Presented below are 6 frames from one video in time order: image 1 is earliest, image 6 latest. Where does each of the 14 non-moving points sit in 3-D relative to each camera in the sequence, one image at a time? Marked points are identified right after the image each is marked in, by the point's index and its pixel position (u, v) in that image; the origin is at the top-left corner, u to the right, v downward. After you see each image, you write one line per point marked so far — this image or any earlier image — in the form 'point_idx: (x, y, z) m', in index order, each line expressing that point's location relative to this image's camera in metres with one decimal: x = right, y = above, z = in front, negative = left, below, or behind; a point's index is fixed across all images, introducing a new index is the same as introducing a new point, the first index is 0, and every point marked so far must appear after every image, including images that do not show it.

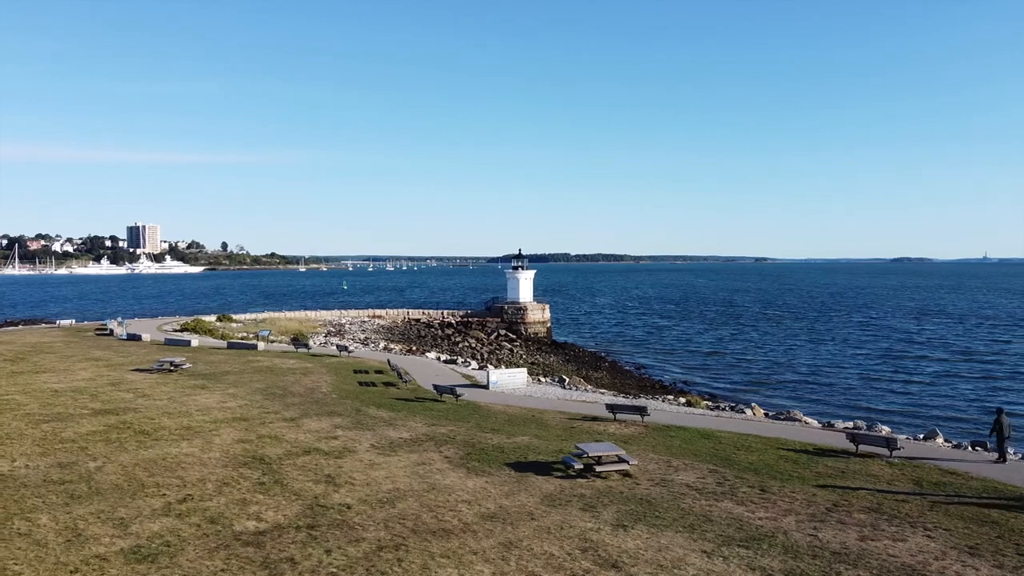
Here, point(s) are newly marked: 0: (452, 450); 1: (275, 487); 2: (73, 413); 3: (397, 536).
0: (-1.3, -3.6, +15.2) m
1: (-4.2, -3.5, +12.2) m
2: (-11.3, -3.2, +17.8) m
3: (-1.7, -3.6, +10.0) m
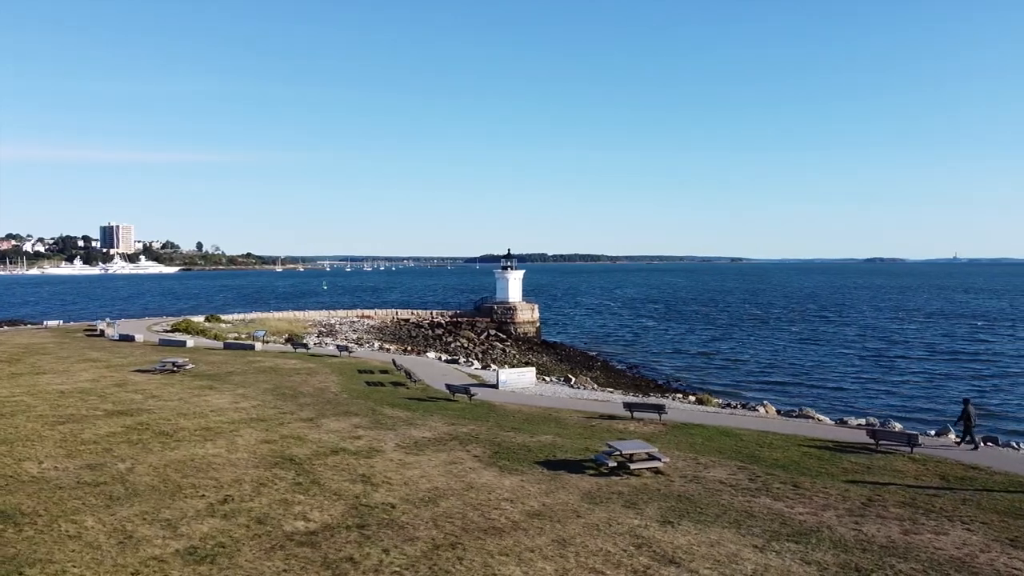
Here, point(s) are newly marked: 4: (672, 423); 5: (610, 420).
0: (-0.7, -3.6, +15.2) m
1: (-3.5, -3.5, +12.1) m
2: (-10.7, -3.2, +17.5) m
3: (-0.9, -3.6, +10.0) m
4: (+4.2, -3.5, +18.1) m
5: (+2.6, -3.5, +18.3) m
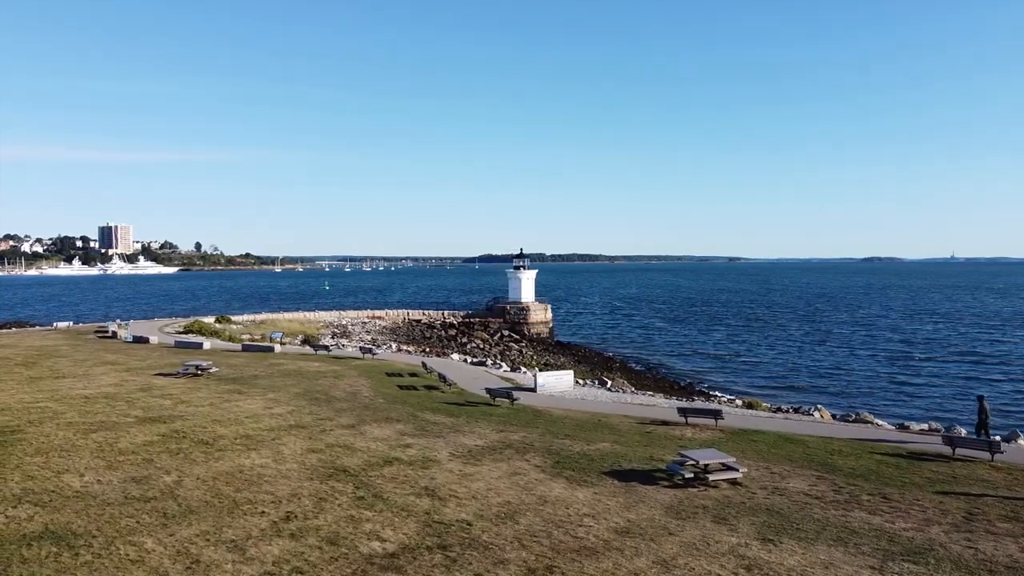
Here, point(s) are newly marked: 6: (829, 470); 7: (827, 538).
0: (+0.6, -3.6, +14.4) m
1: (-2.2, -3.5, +11.3) m
2: (-9.5, -3.2, +16.6) m
3: (+0.4, -3.6, +9.2) m
4: (+5.5, -3.5, +17.3) m
5: (+3.9, -3.5, +17.5) m
6: (+6.4, -3.7, +14.0) m
7: (+4.7, -3.7, +10.3) m
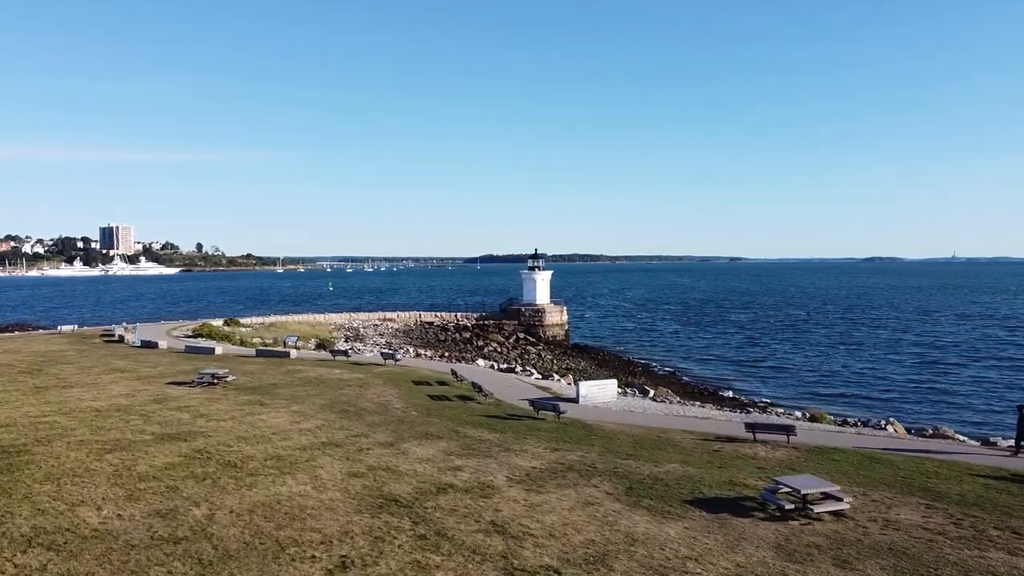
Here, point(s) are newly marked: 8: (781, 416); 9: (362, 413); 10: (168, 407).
0: (+1.8, -3.6, +12.9) m
1: (-1.0, -3.6, +9.8) m
2: (-8.3, -3.3, +15.1) m
3: (+1.6, -3.7, +7.7) m
4: (+6.7, -3.6, +15.8) m
5: (+5.1, -3.6, +16.0) m
6: (+7.7, -3.8, +12.5) m
7: (+5.9, -3.8, +8.8) m
8: (+7.4, -3.5, +19.2) m
9: (-4.1, -3.4, +18.9) m
10: (-9.4, -3.3, +18.8) m
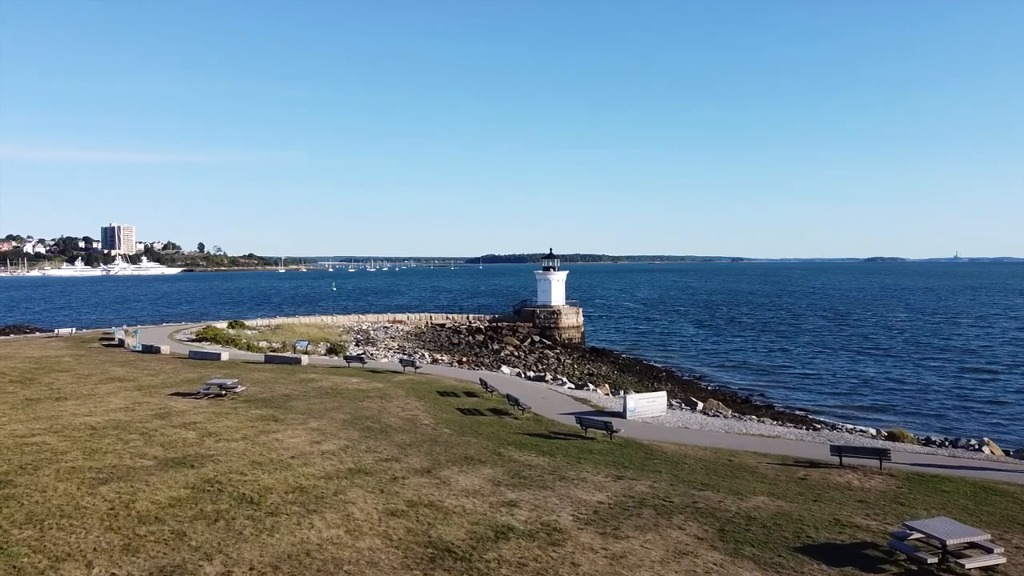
0: (+2.9, -3.7, +10.8) m
1: (+0.1, -3.7, +7.8) m
2: (-7.2, -3.4, +13.1) m
3: (+2.7, -3.7, +5.6) m
4: (+7.8, -3.7, +13.8) m
5: (+6.2, -3.7, +14.0) m
6: (+8.7, -3.8, +10.4) m
7: (+7.0, -3.9, +6.8) m
8: (+8.5, -3.6, +17.1) m
9: (-3.0, -3.5, +16.9) m
10: (-8.3, -3.3, +16.8) m
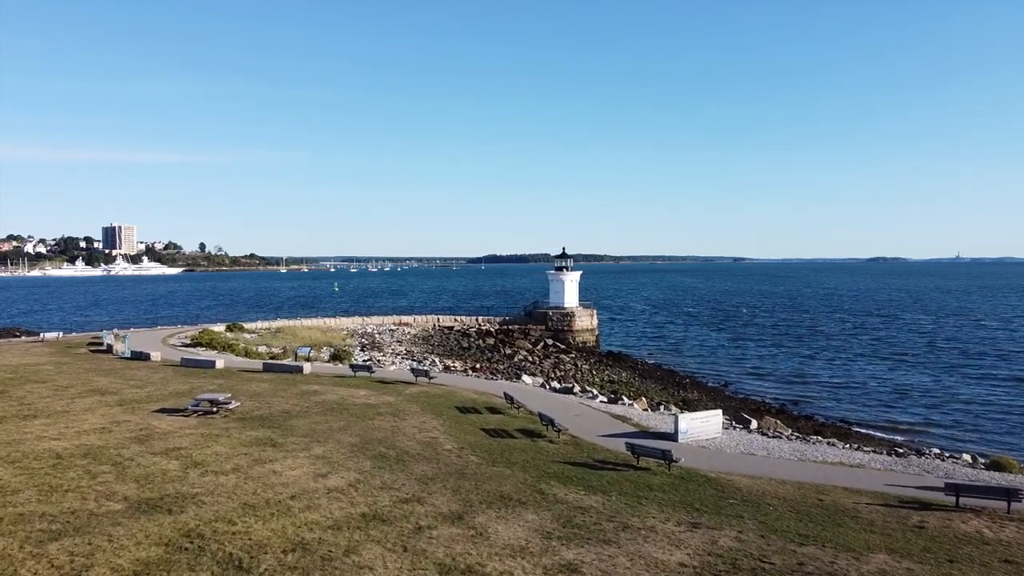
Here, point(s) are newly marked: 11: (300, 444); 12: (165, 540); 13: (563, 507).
0: (+3.7, -3.8, +8.3) m
1: (+0.9, -3.7, +5.3) m
2: (-6.4, -3.5, +10.6) m
3: (+3.5, -3.8, +3.1) m
4: (+8.6, -3.8, +11.2) m
5: (+7.0, -3.7, +11.5) m
6: (+9.5, -3.9, +7.9) m
7: (+7.8, -4.0, +4.2) m
8: (+9.3, -3.7, +14.6) m
9: (-2.2, -3.6, +14.4) m
10: (-7.5, -3.4, +14.3) m
11: (-4.7, -3.5, +15.4) m
12: (-4.9, -3.5, +9.7) m
13: (+0.9, -3.7, +11.7) m
